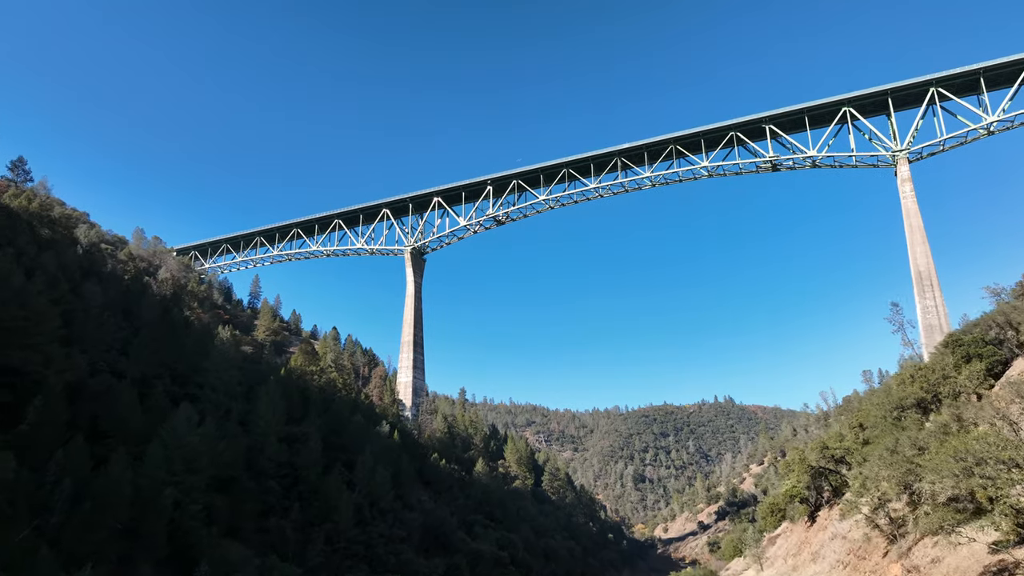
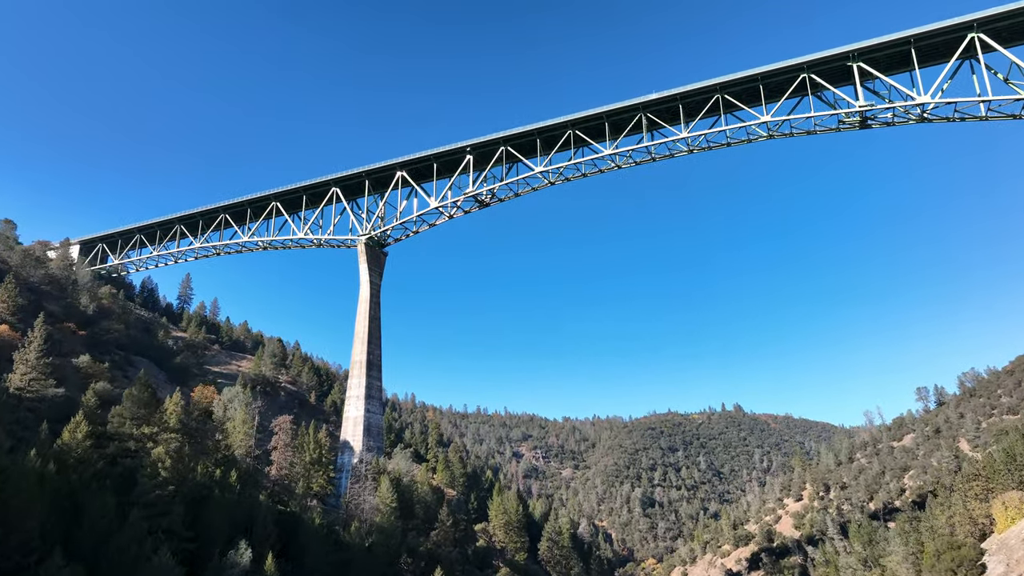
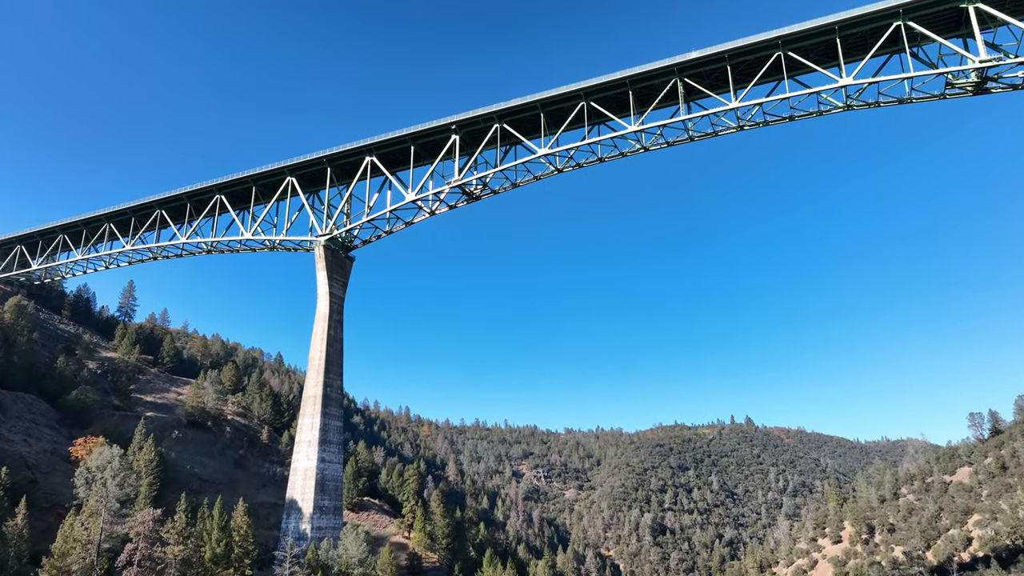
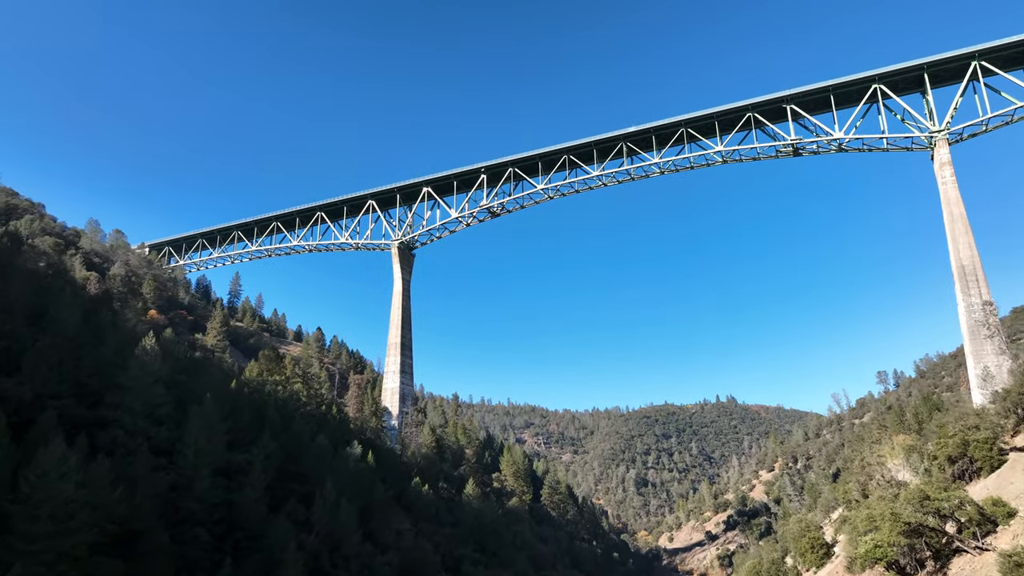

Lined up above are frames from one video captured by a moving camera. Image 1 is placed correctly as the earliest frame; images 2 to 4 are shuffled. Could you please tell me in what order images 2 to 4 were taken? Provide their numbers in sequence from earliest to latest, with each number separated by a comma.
4, 2, 3
